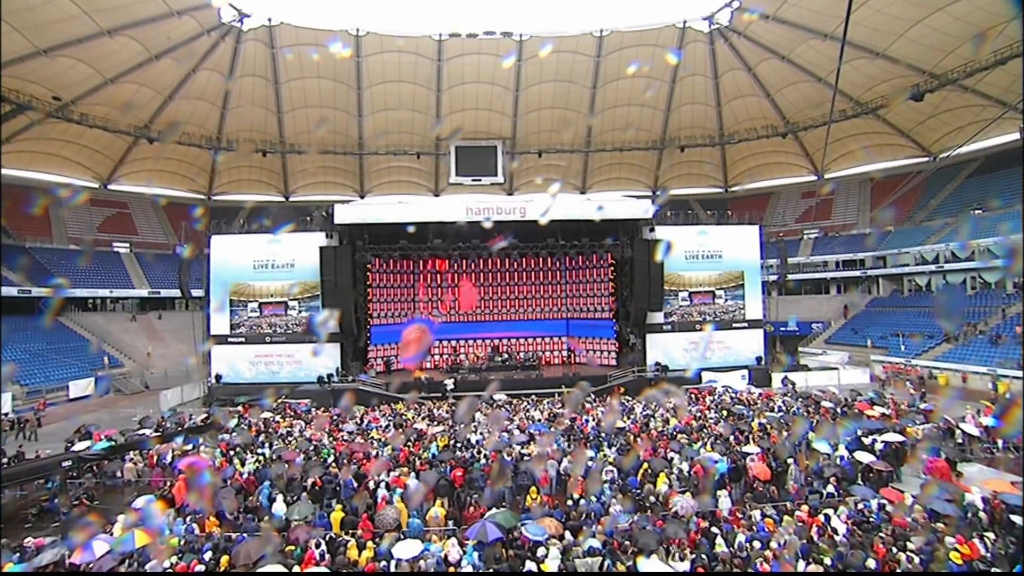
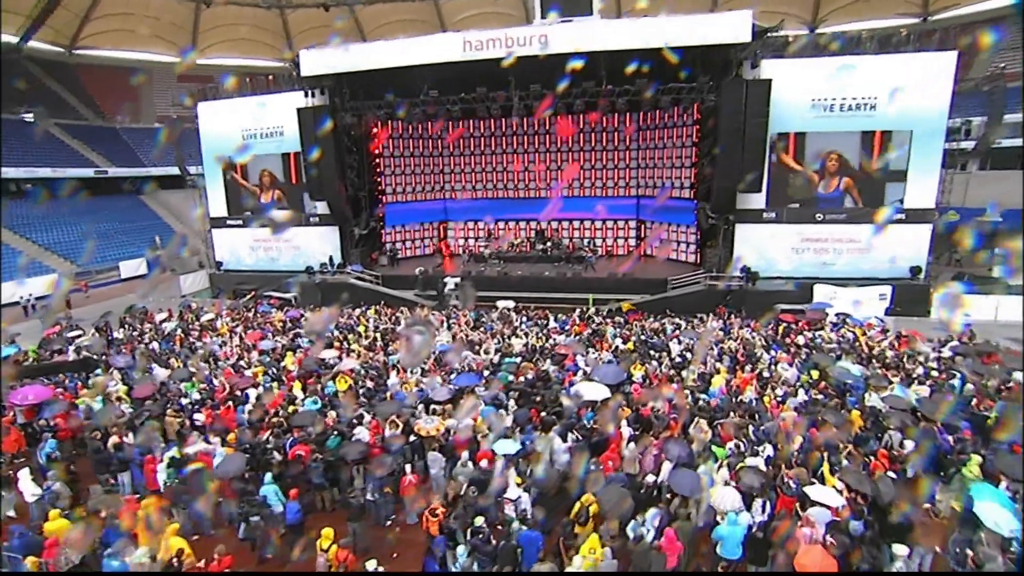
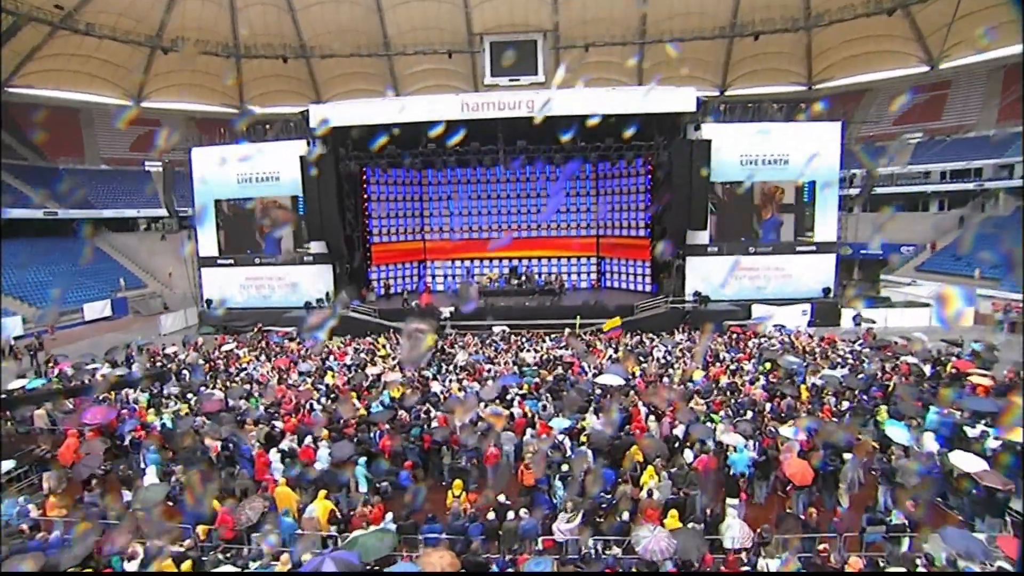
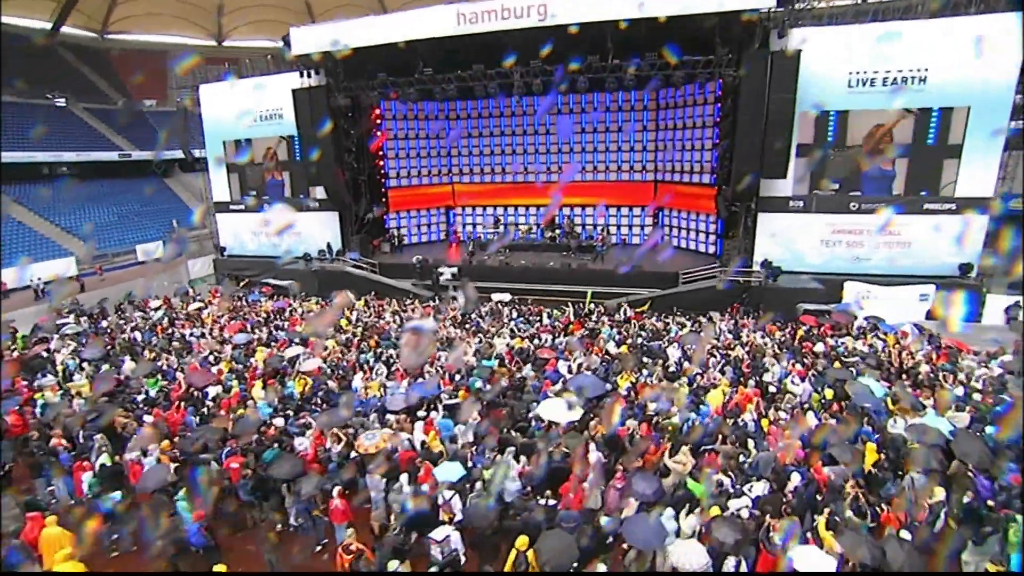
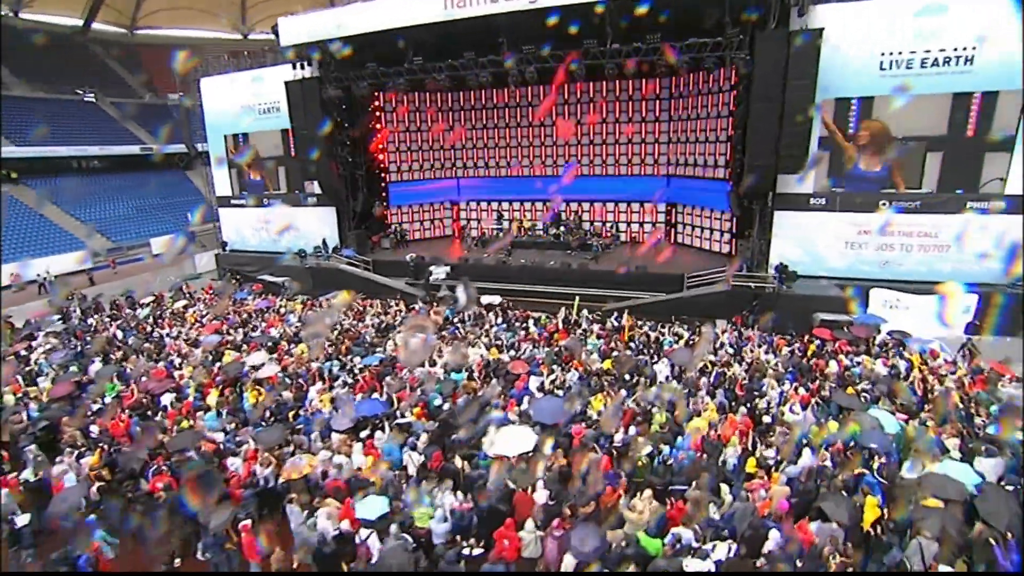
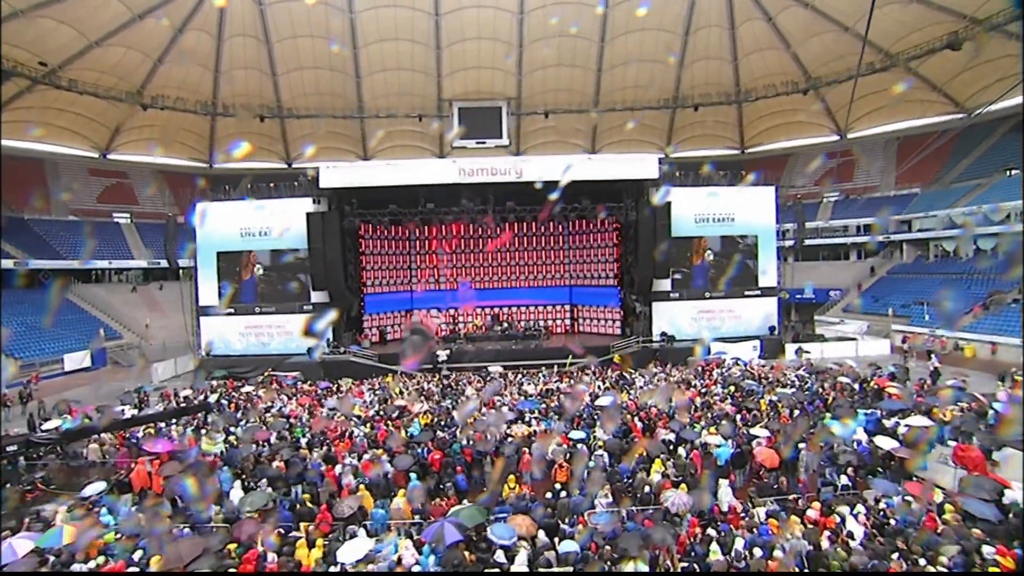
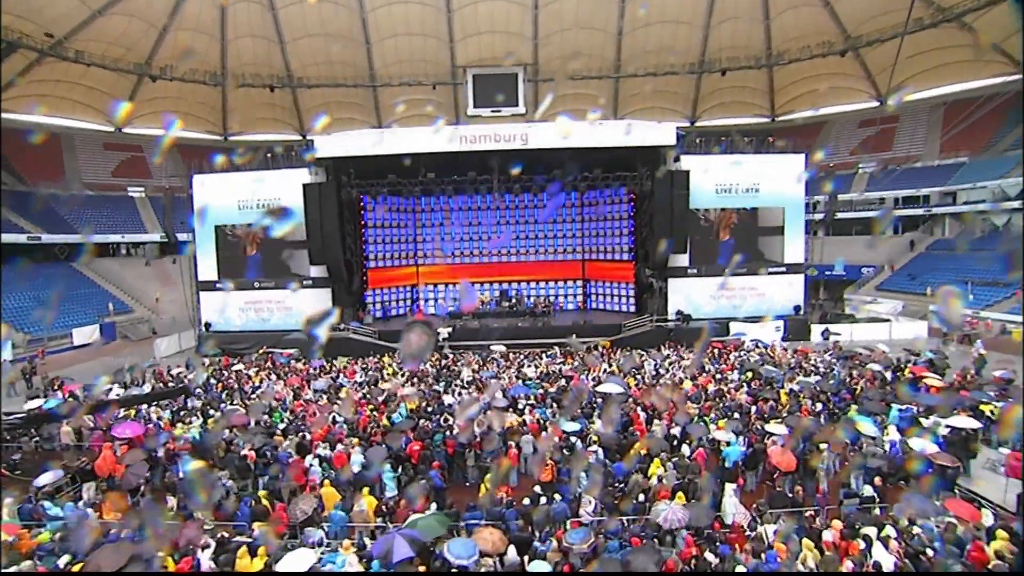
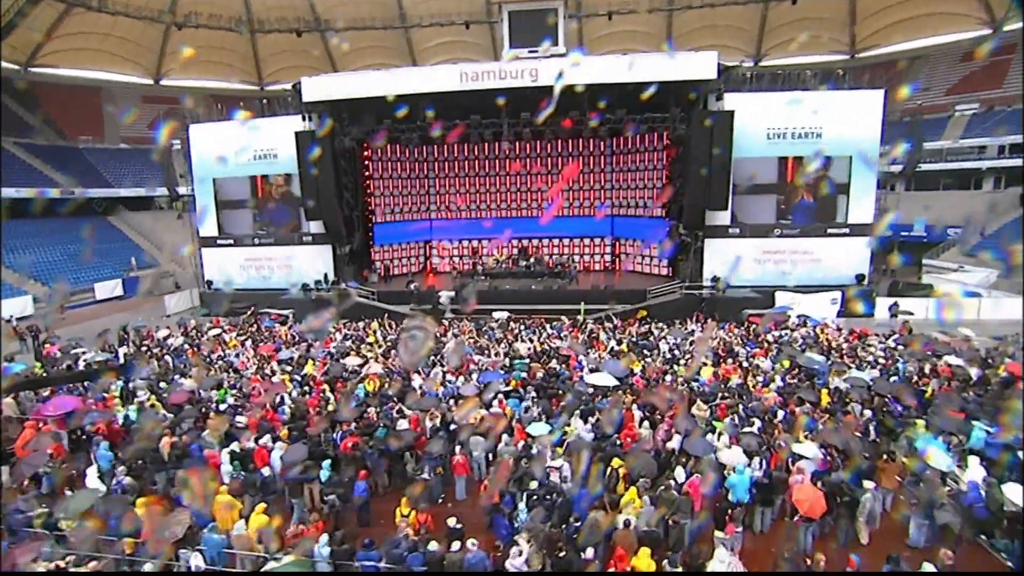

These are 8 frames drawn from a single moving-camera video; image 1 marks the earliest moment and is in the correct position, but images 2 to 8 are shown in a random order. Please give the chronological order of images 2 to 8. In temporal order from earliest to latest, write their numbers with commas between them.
6, 7, 3, 8, 2, 4, 5
